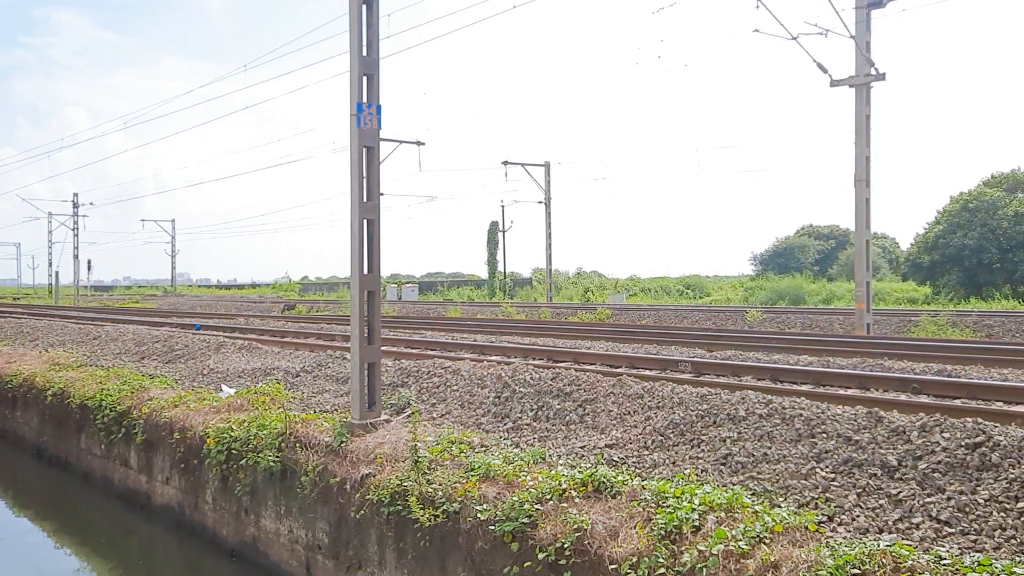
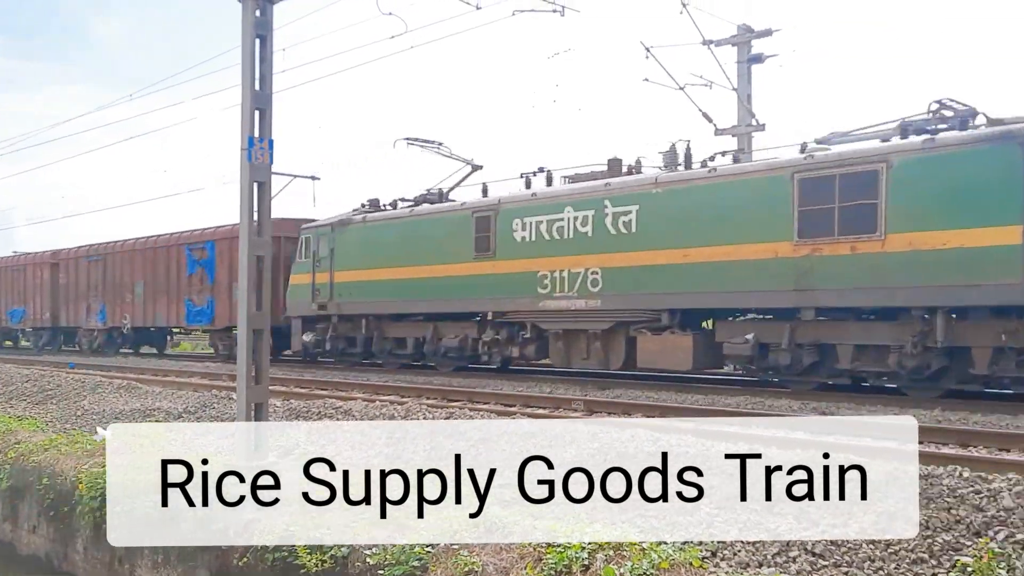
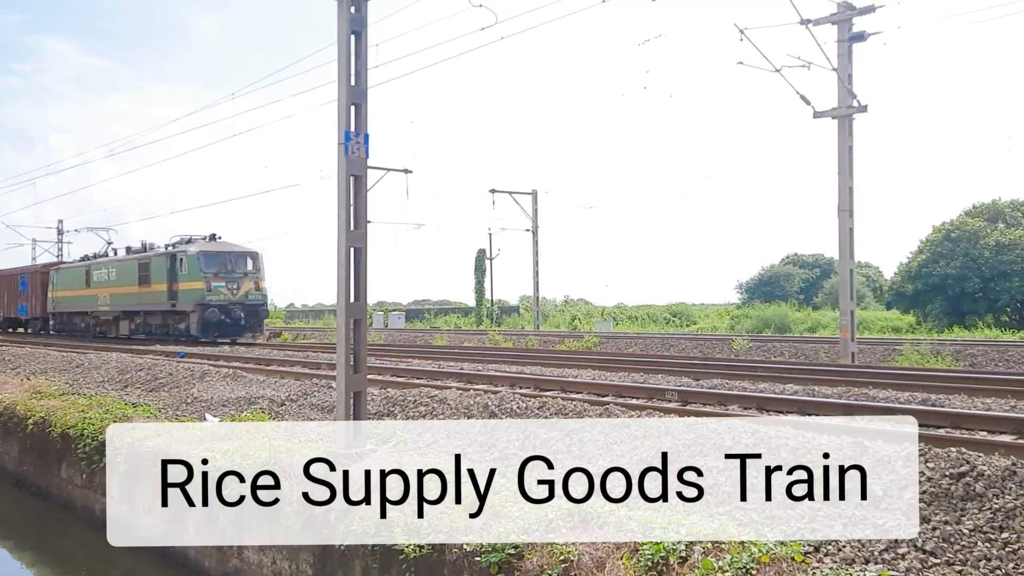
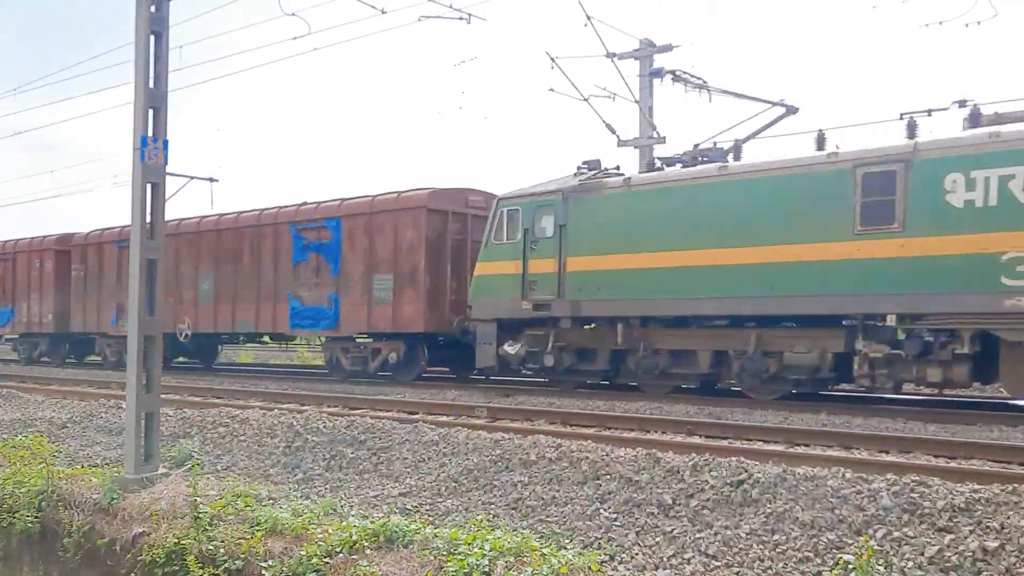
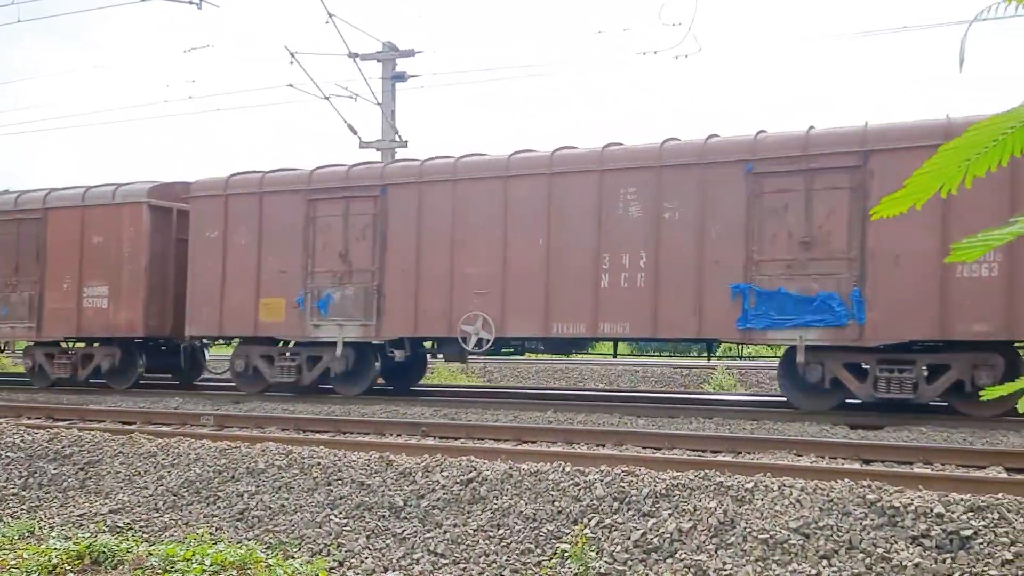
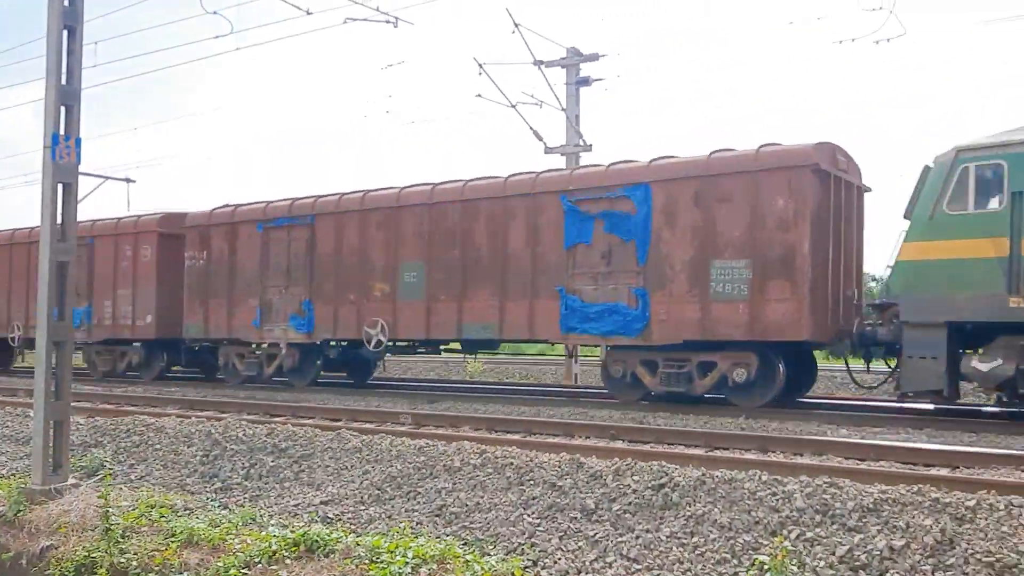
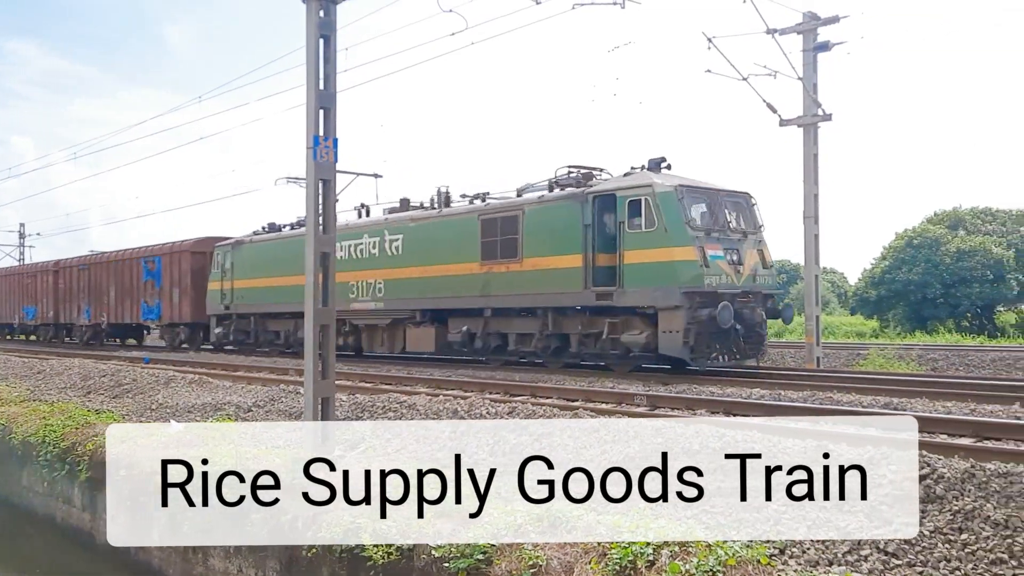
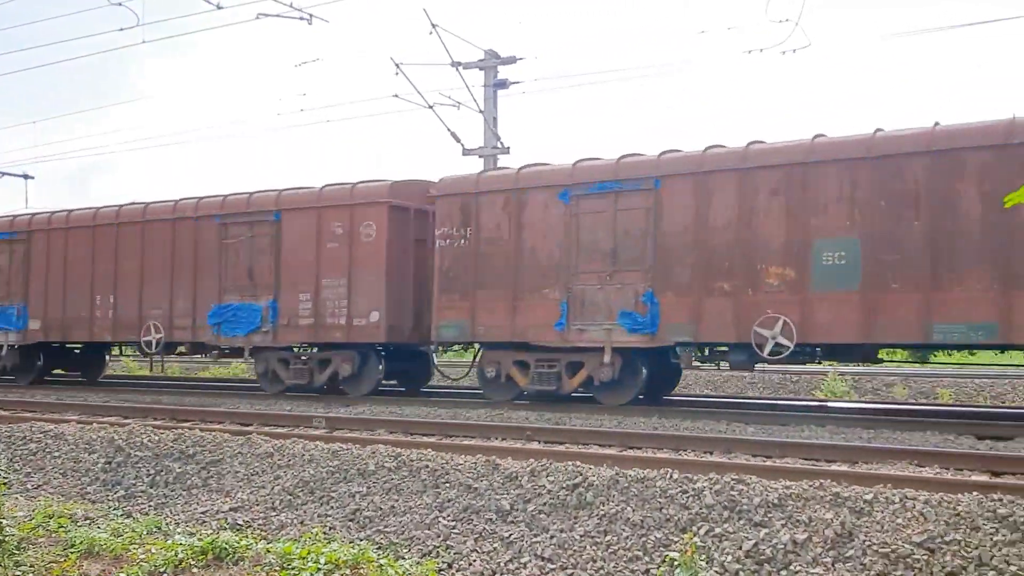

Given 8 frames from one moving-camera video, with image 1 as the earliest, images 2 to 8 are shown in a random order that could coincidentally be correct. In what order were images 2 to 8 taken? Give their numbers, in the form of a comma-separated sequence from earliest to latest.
3, 7, 2, 4, 6, 8, 5
